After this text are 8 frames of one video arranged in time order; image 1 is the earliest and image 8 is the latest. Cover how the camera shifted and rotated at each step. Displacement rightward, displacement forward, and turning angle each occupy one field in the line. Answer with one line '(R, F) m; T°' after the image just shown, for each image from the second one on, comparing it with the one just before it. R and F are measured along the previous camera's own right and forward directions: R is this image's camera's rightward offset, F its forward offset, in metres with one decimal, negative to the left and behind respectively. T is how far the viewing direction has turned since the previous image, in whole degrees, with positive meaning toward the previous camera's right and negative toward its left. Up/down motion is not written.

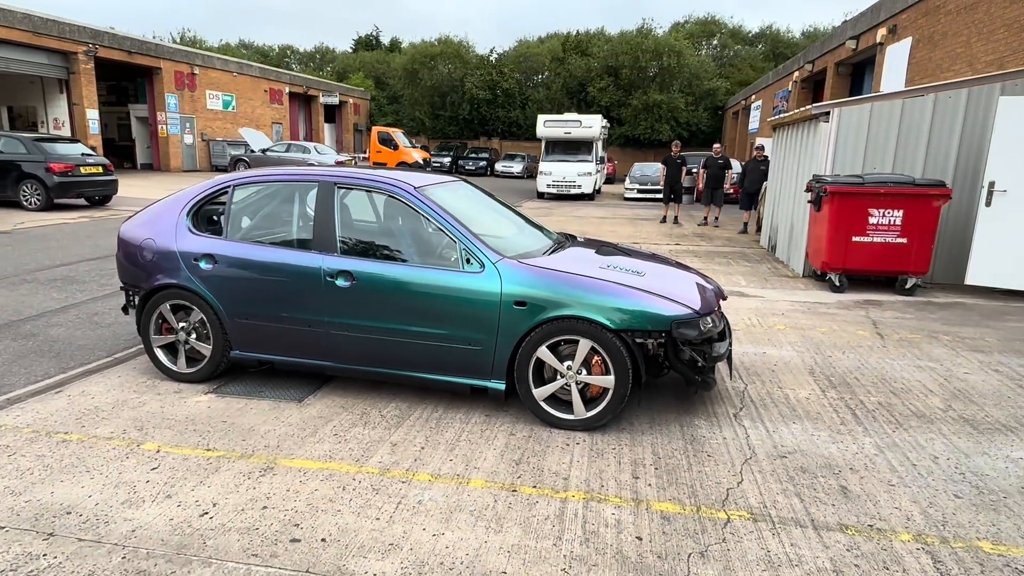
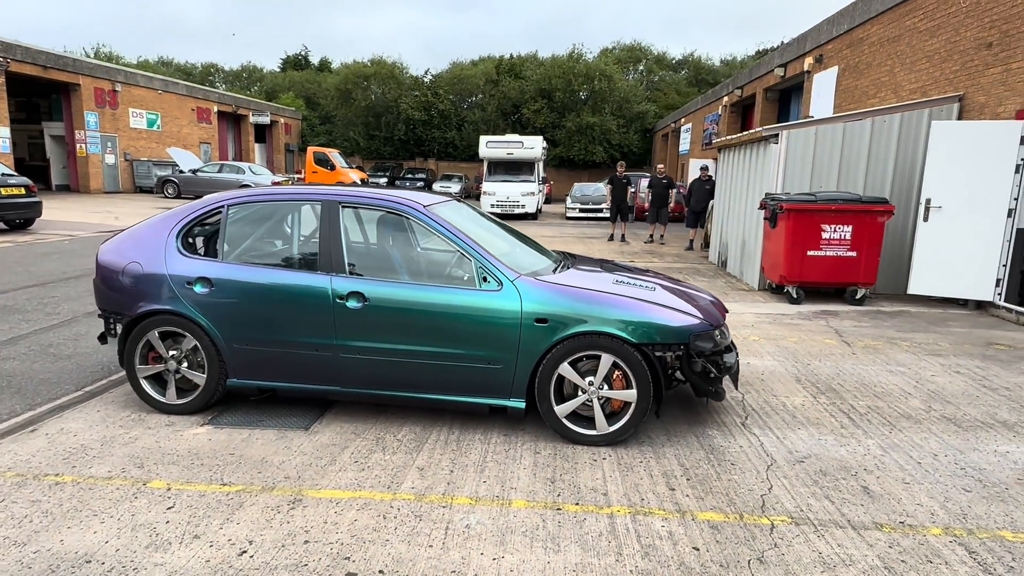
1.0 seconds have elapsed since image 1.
(-0.5, 0.0) m; +6°
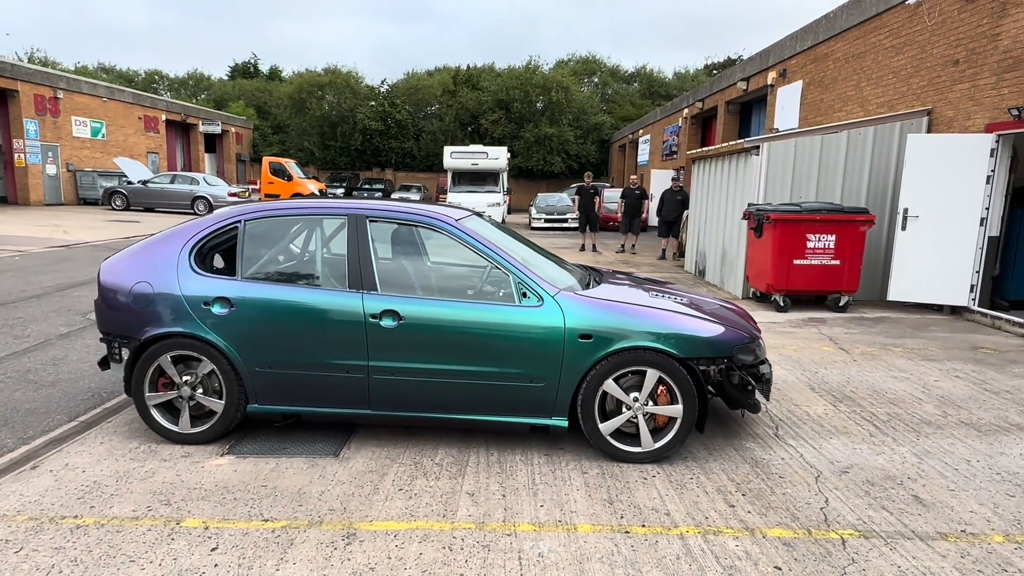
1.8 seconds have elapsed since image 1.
(-0.5, +0.1) m; +4°
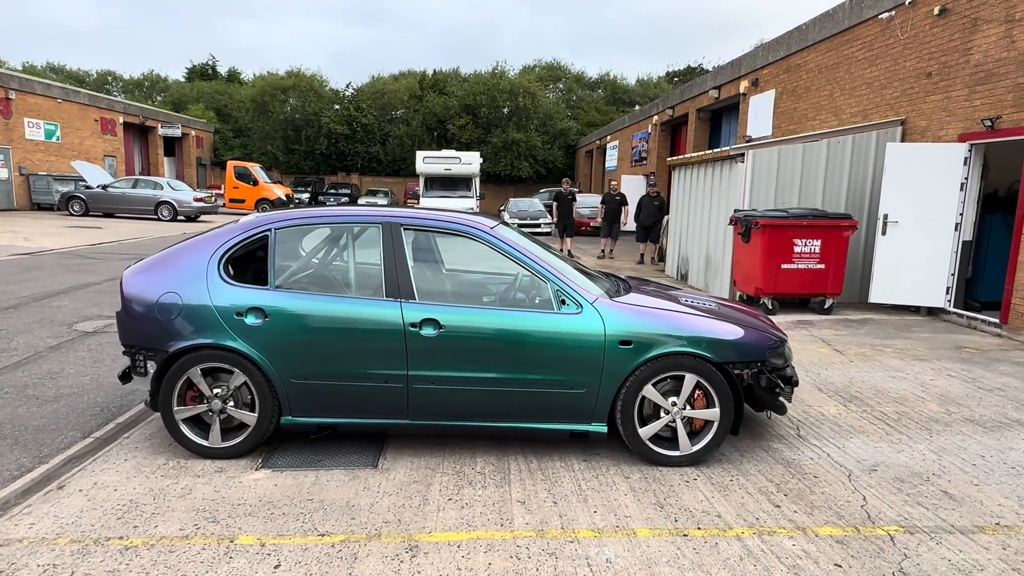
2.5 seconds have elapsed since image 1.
(-0.5, 0.0) m; +4°
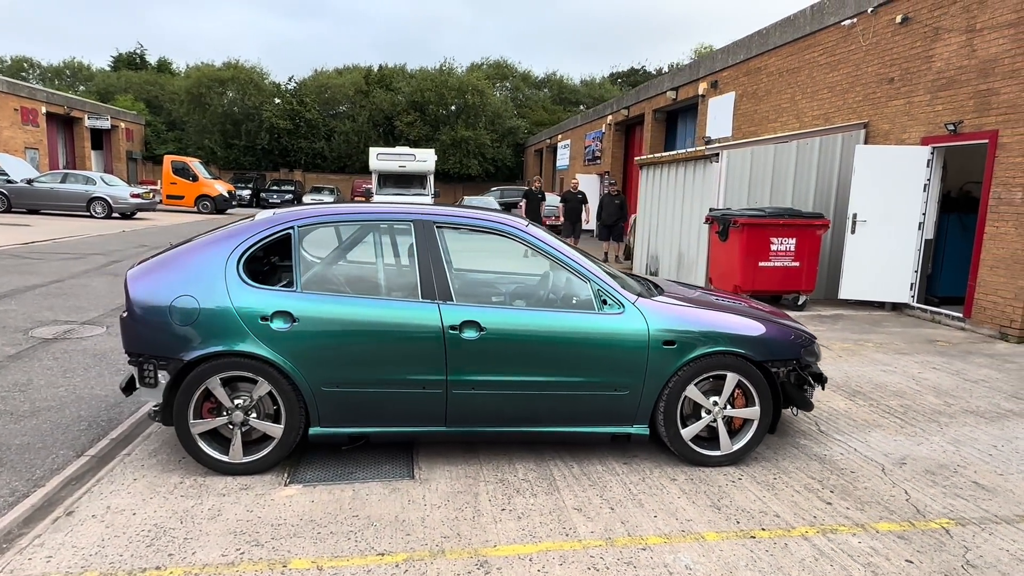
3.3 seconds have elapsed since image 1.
(-0.6, +0.2) m; +5°
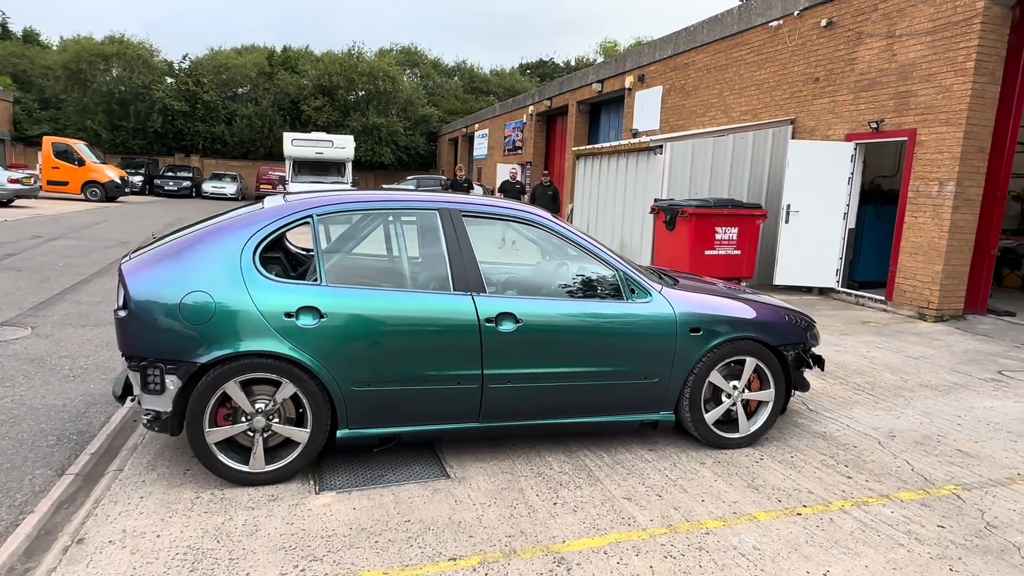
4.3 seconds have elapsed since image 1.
(-0.7, +0.1) m; +9°
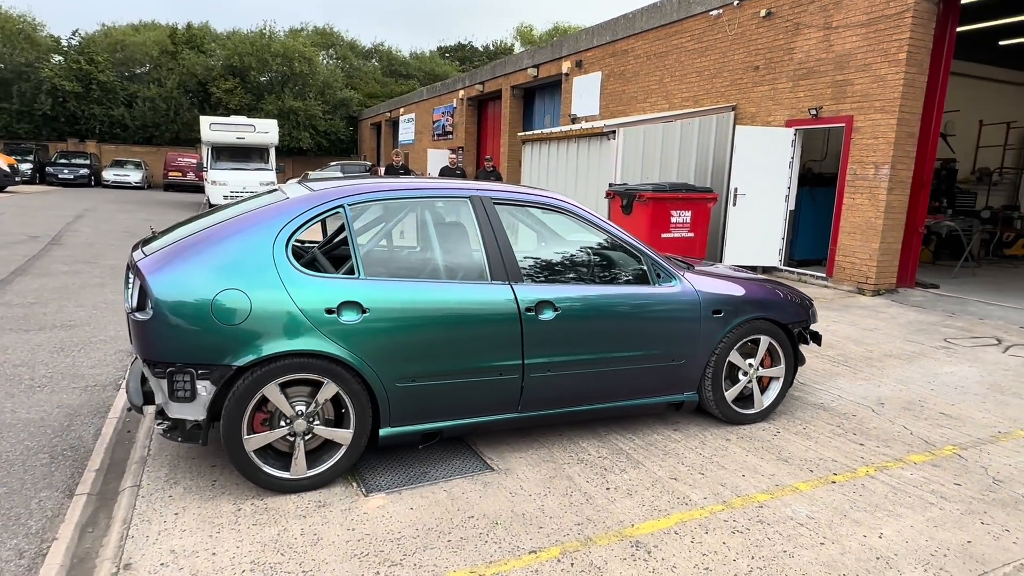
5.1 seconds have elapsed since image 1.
(-0.6, +0.1) m; +7°
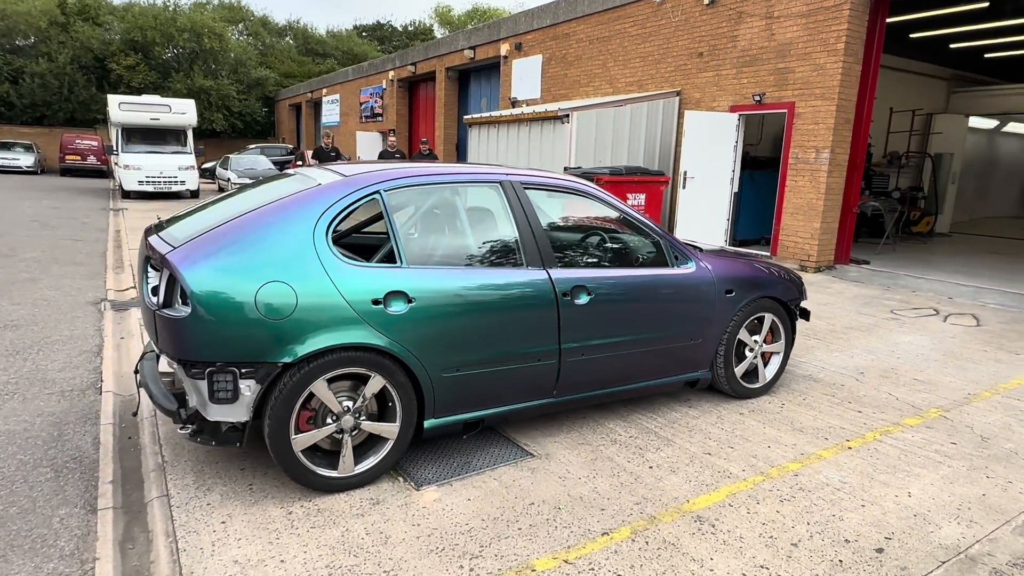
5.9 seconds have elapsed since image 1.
(-0.6, +0.1) m; +7°
